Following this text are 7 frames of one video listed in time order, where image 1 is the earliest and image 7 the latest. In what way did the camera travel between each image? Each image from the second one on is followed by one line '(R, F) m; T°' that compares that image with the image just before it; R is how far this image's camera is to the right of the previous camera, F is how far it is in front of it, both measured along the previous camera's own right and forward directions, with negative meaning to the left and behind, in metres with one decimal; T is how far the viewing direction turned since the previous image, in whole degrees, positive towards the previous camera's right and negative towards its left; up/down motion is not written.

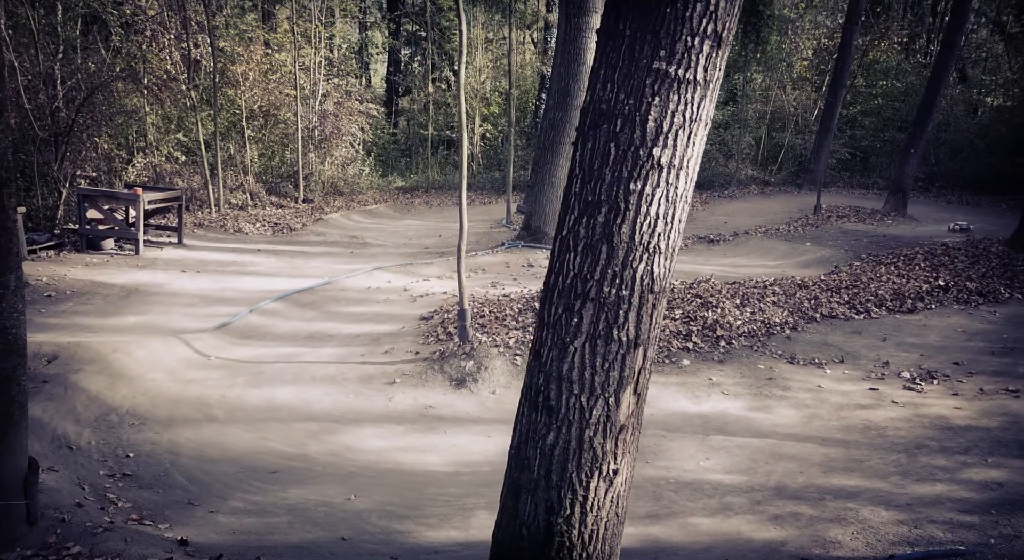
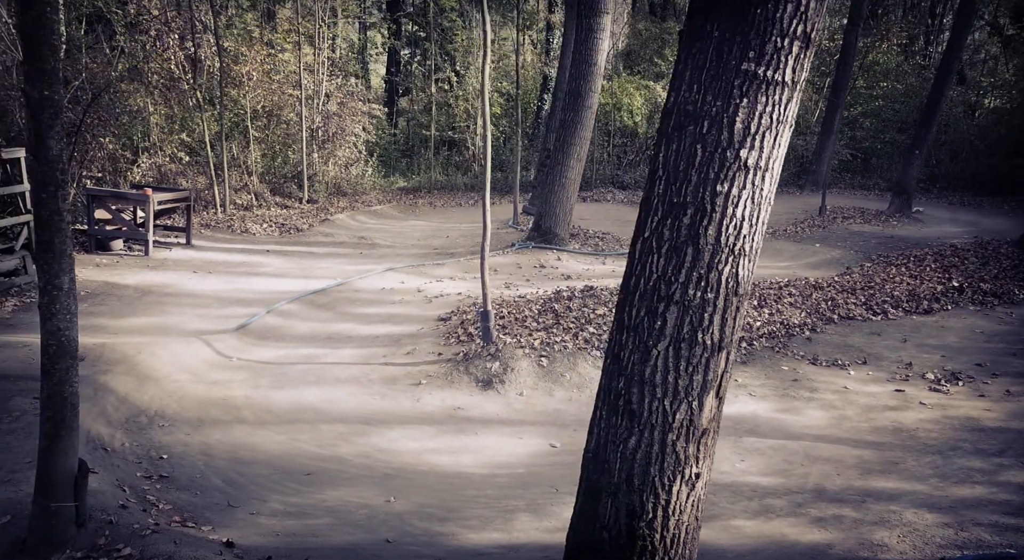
(-0.3, 0.0) m; 0°
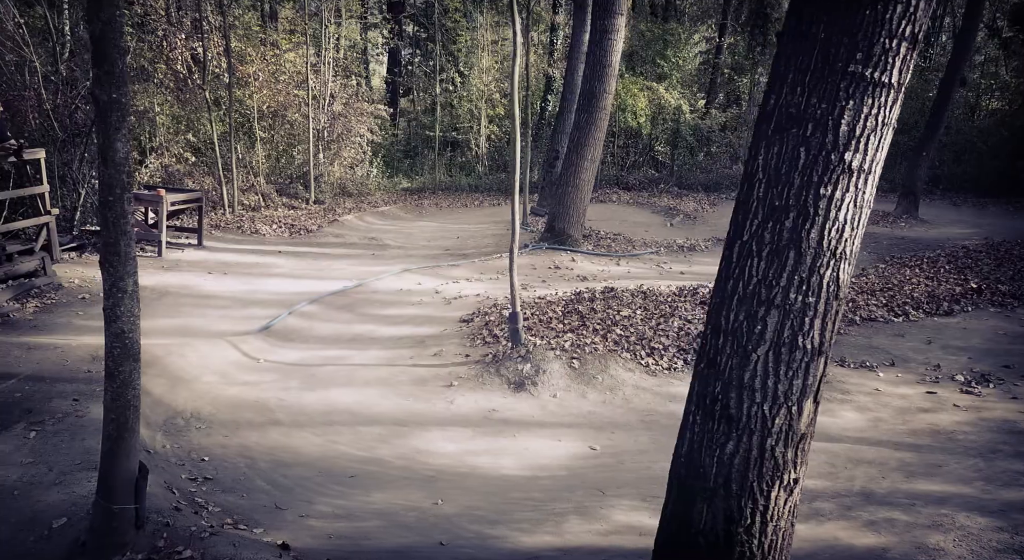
(-0.3, 0.0) m; 0°
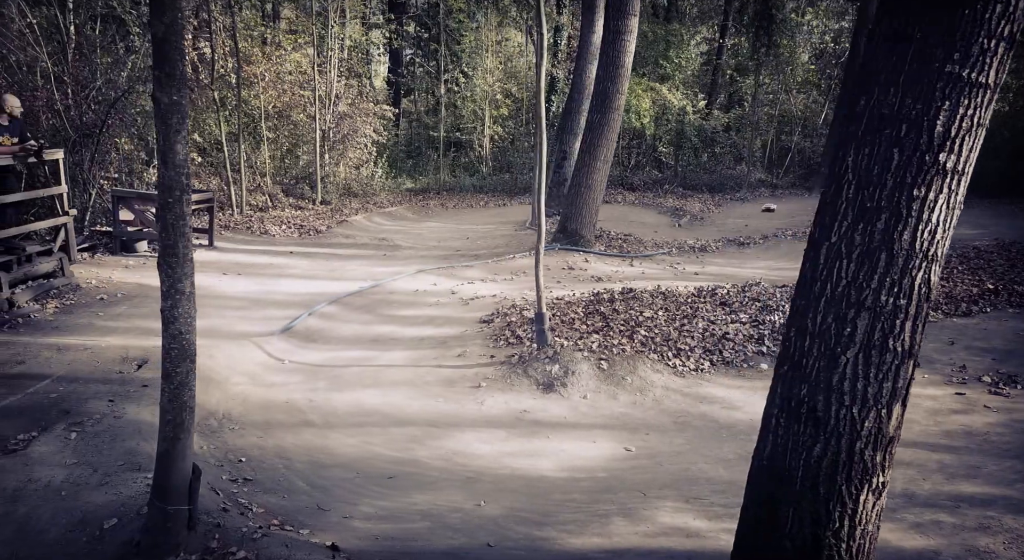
(-0.3, 0.0) m; 0°
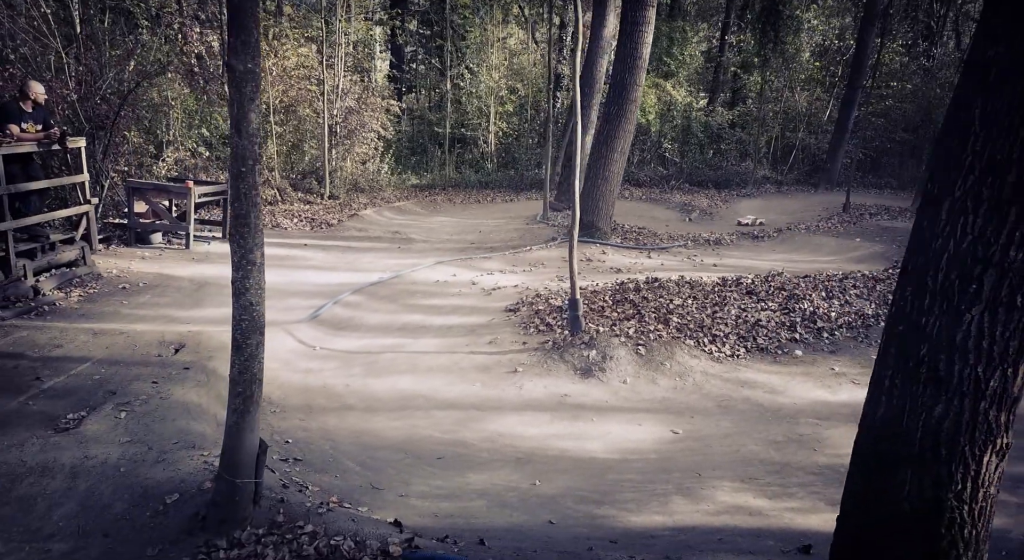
(-0.4, 0.0) m; 0°
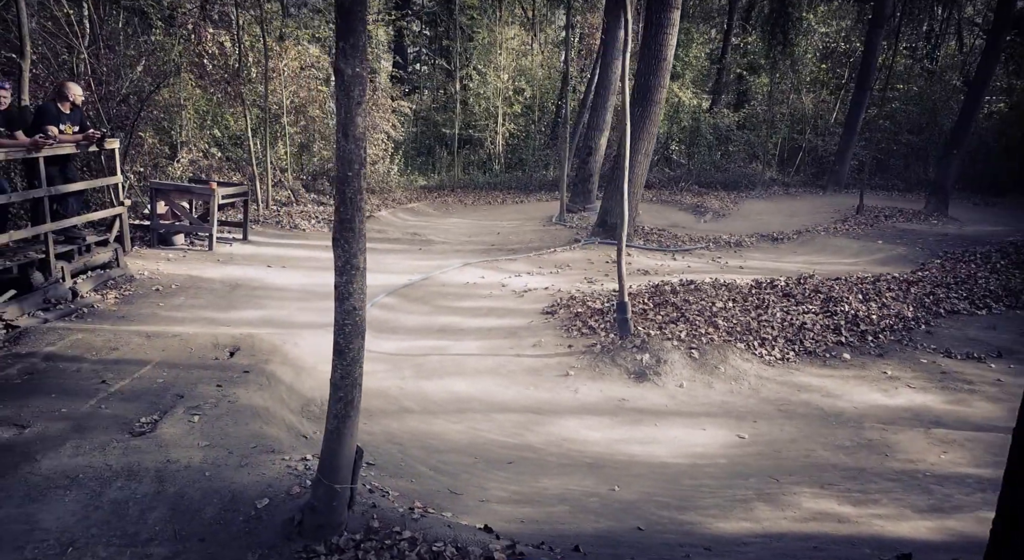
(-0.5, 0.0) m; 0°
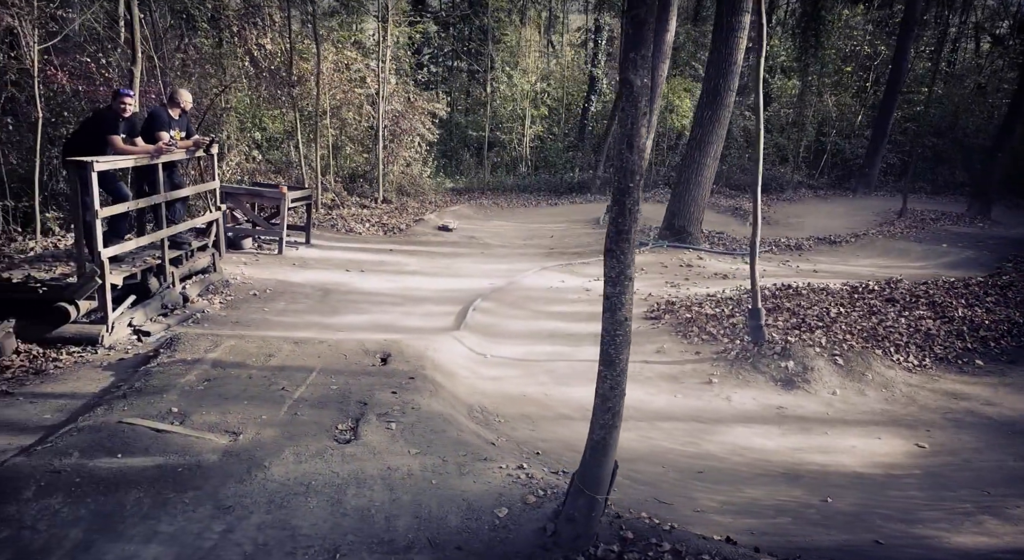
(-1.3, 0.0) m; -1°
